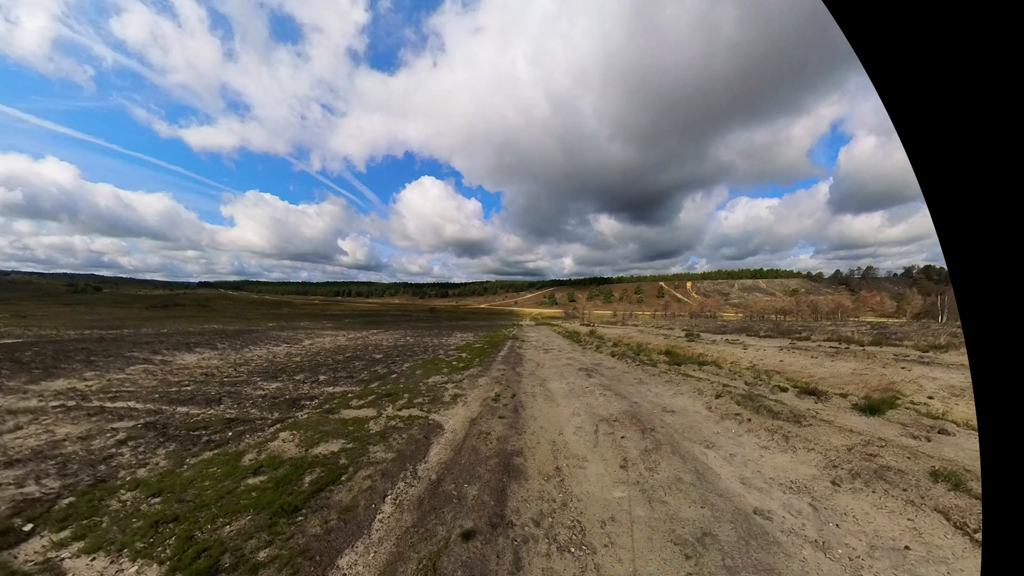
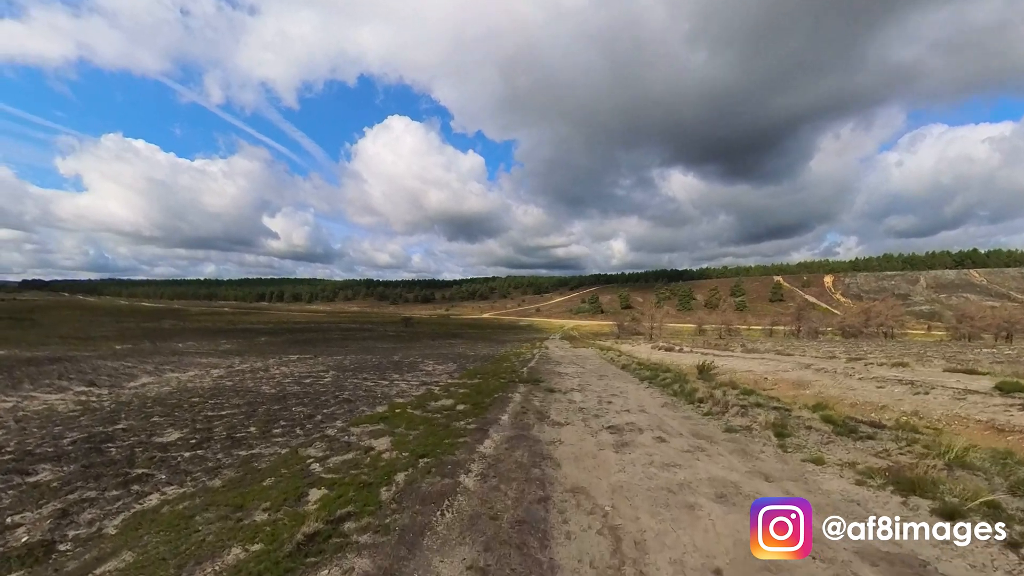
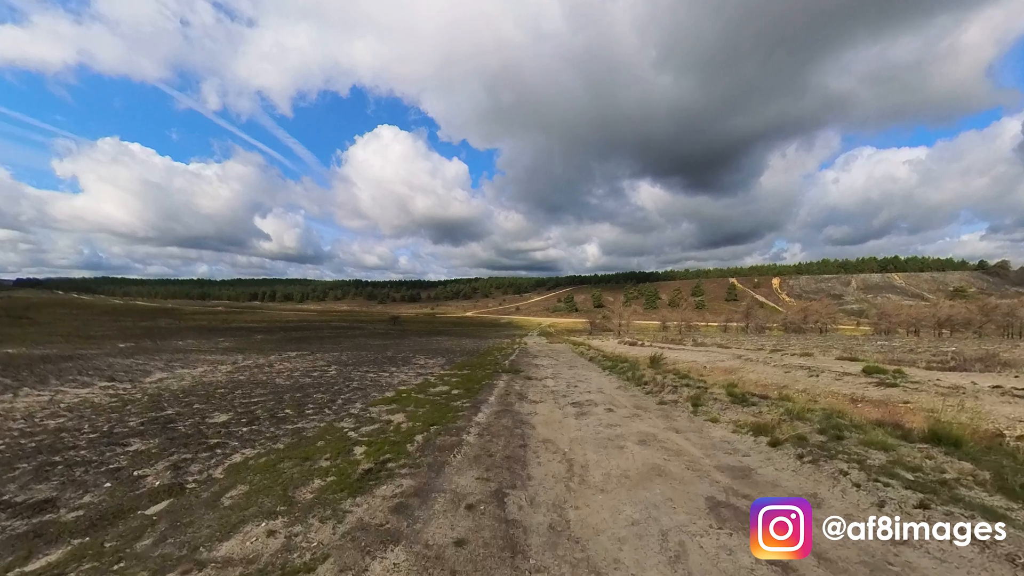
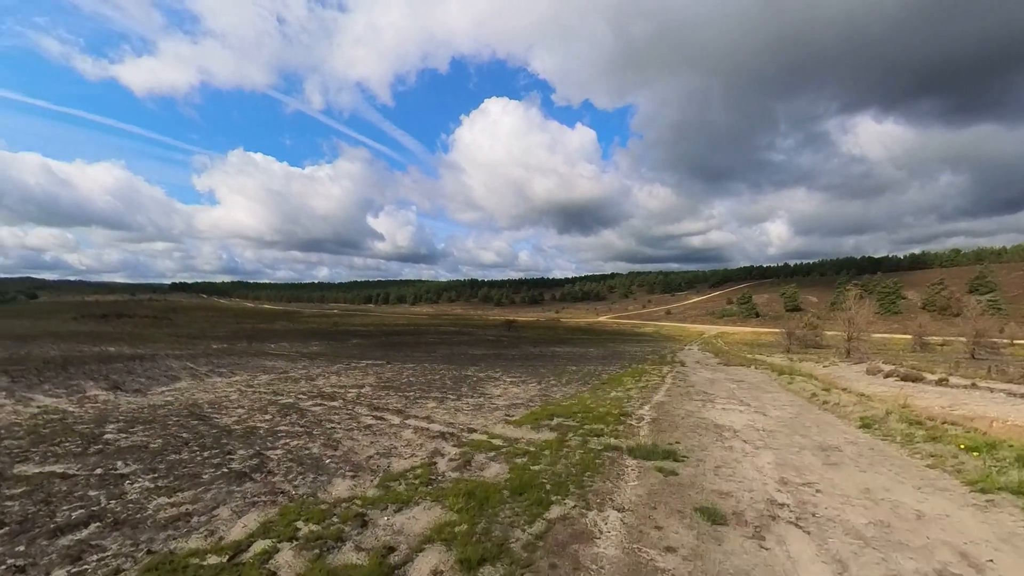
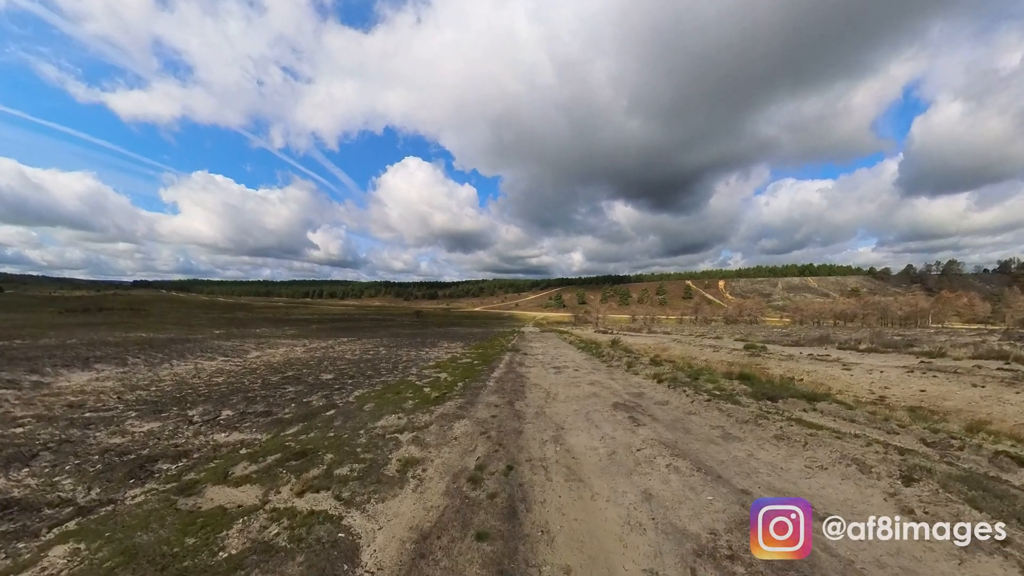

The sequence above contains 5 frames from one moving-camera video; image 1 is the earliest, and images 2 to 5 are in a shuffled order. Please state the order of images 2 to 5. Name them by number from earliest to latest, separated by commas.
5, 3, 2, 4
